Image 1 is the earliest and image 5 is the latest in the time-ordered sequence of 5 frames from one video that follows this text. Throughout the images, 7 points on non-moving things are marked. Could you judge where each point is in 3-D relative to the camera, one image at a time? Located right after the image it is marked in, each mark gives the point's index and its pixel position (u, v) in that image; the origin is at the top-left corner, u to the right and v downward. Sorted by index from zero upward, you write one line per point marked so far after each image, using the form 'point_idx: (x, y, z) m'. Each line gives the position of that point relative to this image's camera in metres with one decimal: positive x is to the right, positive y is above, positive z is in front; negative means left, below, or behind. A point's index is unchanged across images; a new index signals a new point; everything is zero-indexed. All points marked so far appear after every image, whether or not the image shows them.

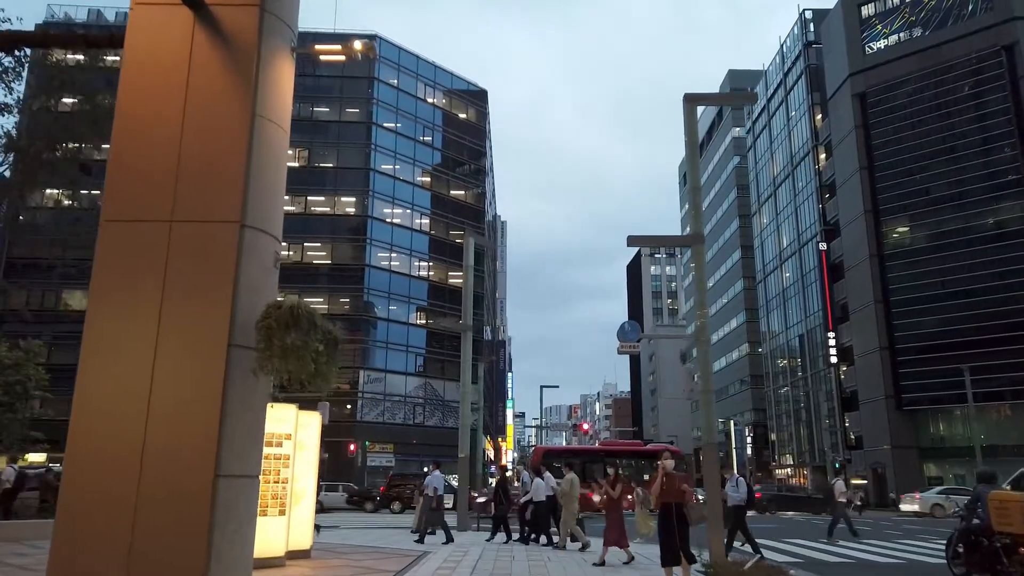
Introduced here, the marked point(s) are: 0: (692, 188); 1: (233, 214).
0: (+3.5, +2.0, +13.9) m
1: (-3.1, +0.8, +7.8) m
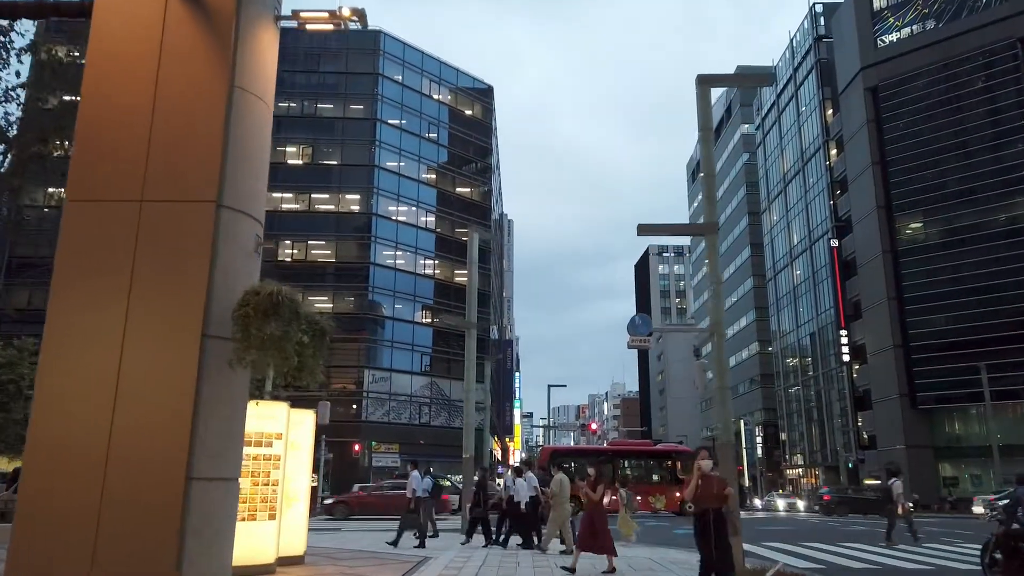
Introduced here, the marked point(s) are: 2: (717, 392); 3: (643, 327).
0: (+3.6, +2.1, +13.2) m
1: (-3.1, +1.0, +7.2) m
2: (+3.6, -1.8, +12.3) m
3: (+2.3, -0.7, +12.7) m
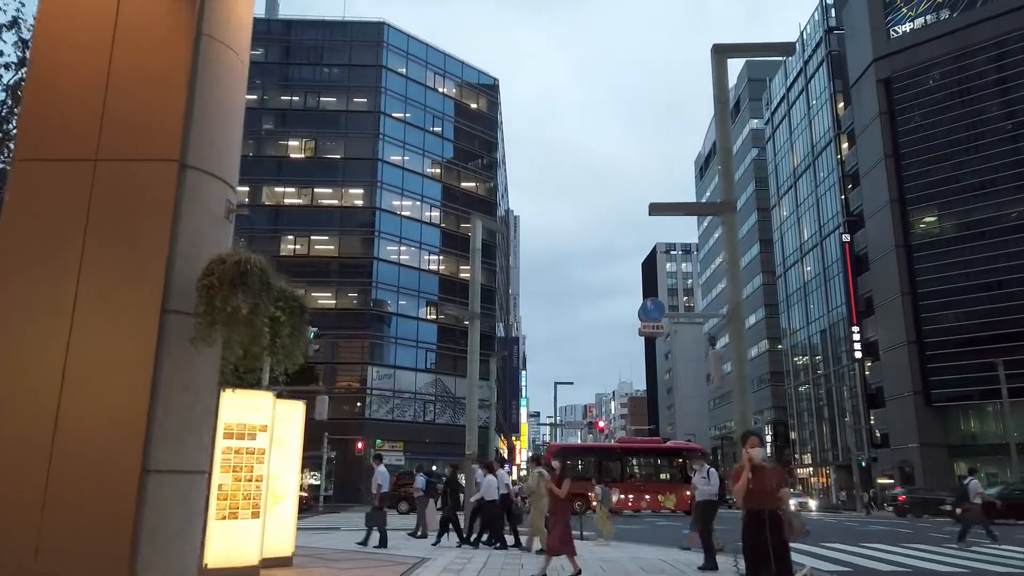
0: (+3.6, +2.4, +12.3) m
1: (-3.1, +1.2, +6.4) m
2: (+3.6, -1.6, +11.5) m
3: (+2.4, -0.4, +11.8) m
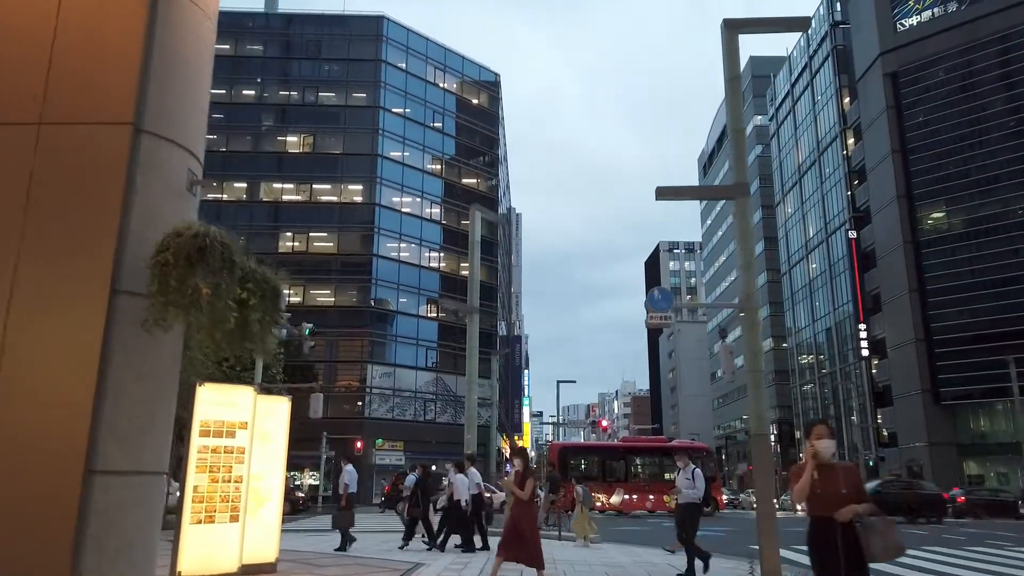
0: (+3.6, +2.6, +11.6) m
1: (-3.1, +1.4, +5.7) m
2: (+3.6, -1.4, +10.8) m
3: (+2.4, -0.2, +11.1) m
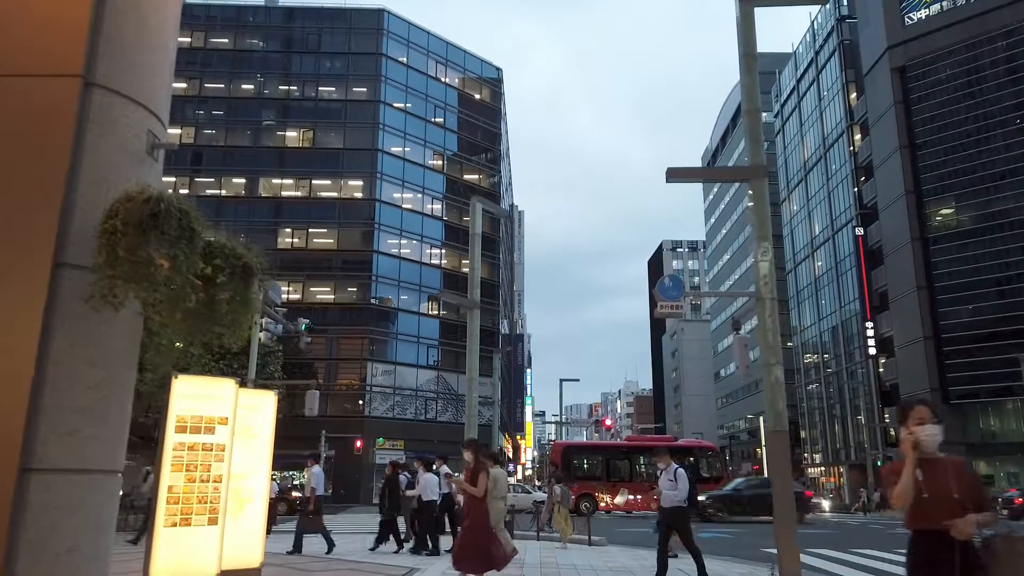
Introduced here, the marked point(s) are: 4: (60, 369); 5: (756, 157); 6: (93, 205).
0: (+3.6, +2.8, +10.9) m
1: (-3.1, +1.6, +5.1) m
2: (+3.6, -1.2, +10.1) m
3: (+2.4, 0.0, +10.5) m
4: (-3.0, -0.6, +4.8) m
5: (+3.7, +2.0, +10.7) m
6: (-2.9, +0.6, +5.0) m
